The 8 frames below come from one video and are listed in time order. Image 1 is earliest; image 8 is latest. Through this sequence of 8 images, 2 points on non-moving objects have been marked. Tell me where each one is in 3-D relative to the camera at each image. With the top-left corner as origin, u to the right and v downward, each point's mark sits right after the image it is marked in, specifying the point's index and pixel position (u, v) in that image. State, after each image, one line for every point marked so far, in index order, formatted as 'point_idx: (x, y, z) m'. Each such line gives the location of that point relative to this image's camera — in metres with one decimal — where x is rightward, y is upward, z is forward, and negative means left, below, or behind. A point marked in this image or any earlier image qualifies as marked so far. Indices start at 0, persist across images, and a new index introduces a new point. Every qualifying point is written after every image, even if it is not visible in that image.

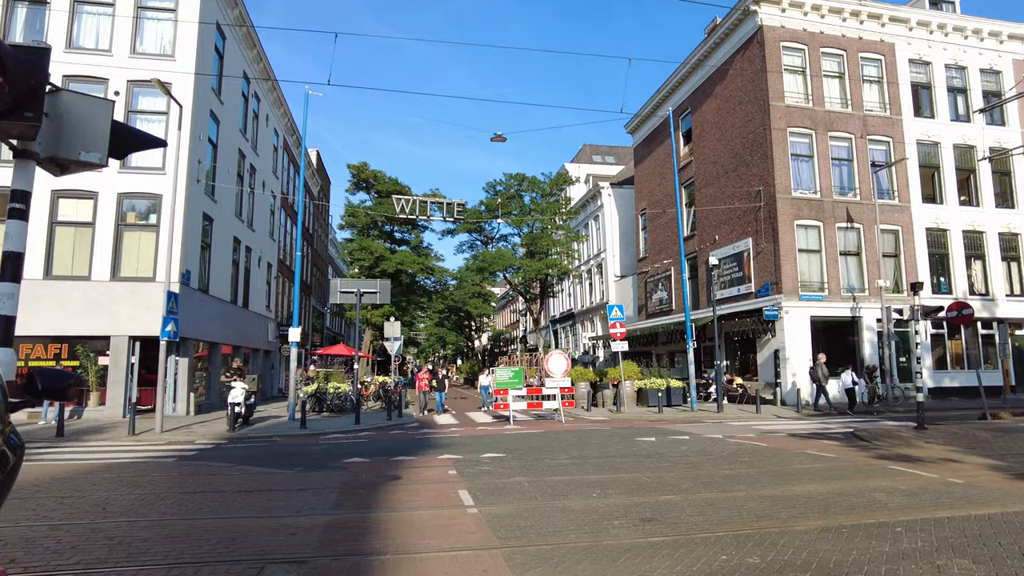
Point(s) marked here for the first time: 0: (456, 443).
0: (-1.0, -2.9, +12.7) m
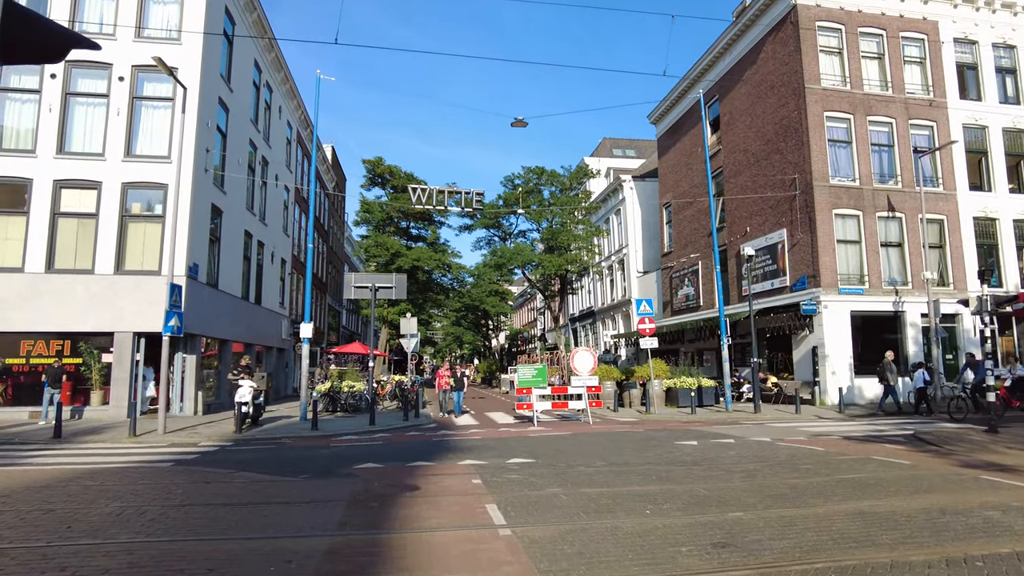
0: (-0.6, -2.7, +11.6) m
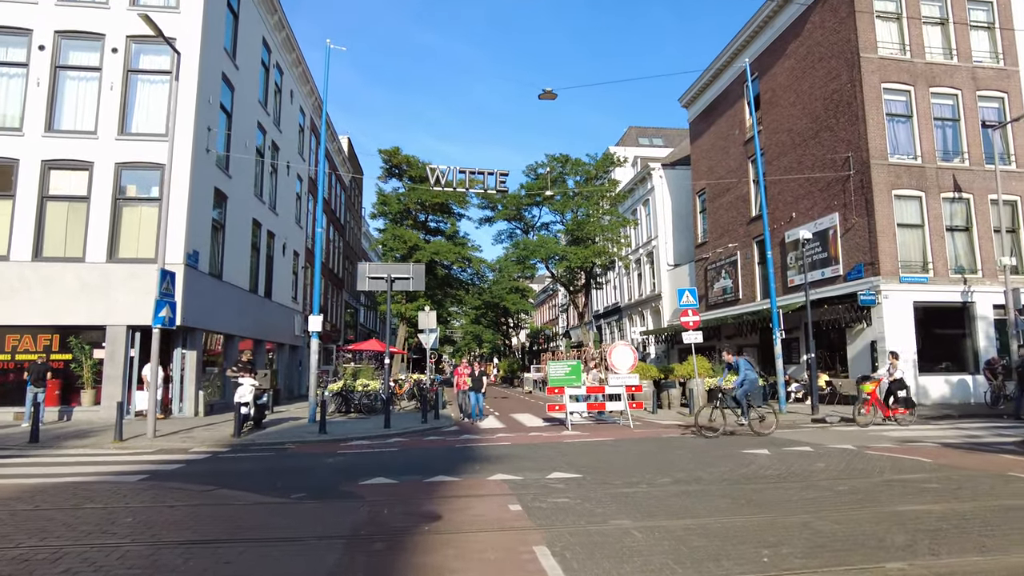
0: (0.0, -2.4, +9.9) m
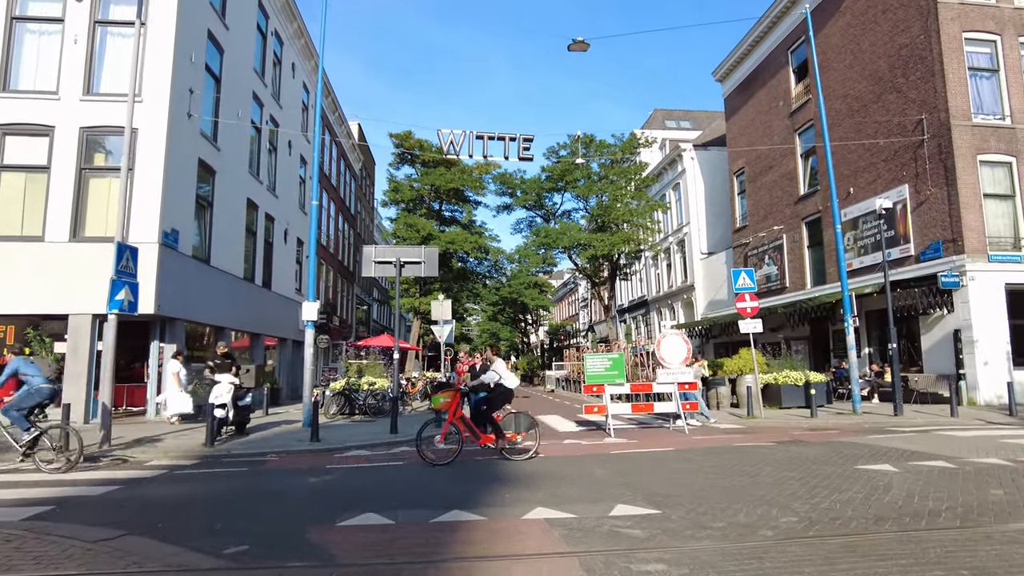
0: (+0.4, -2.1, +7.5) m
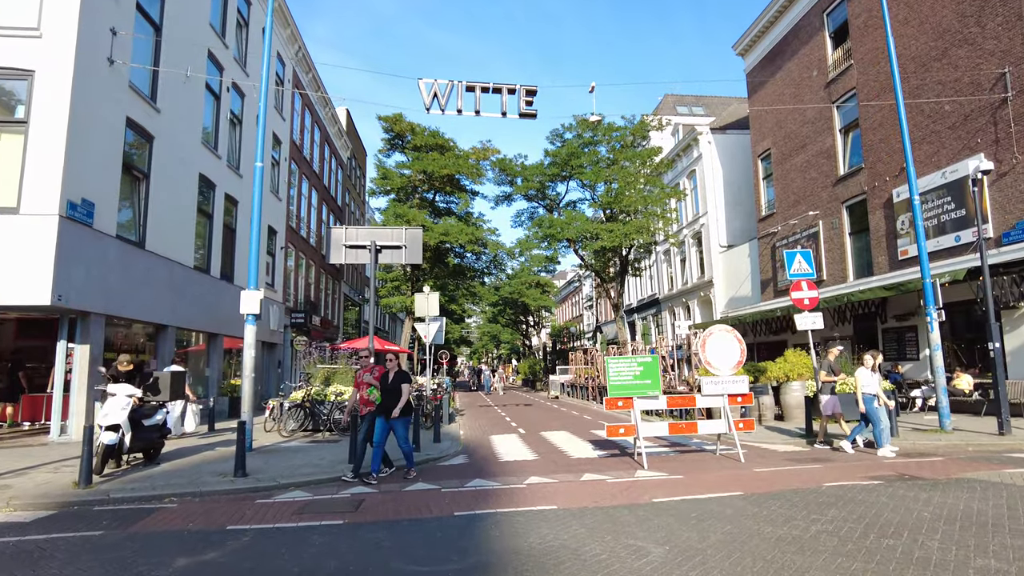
0: (+0.4, -1.8, +4.4) m
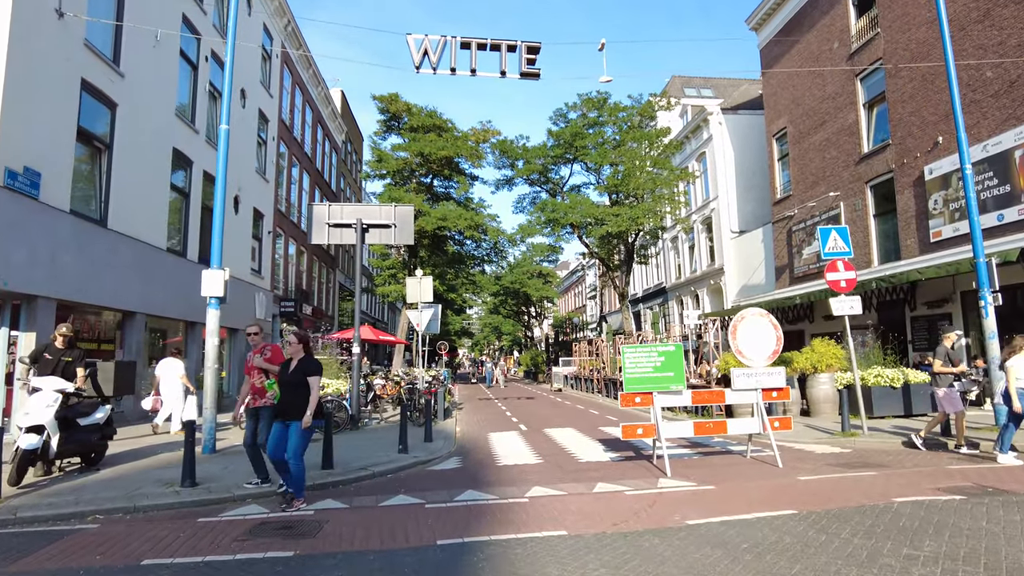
0: (+0.3, -1.6, +3.1) m
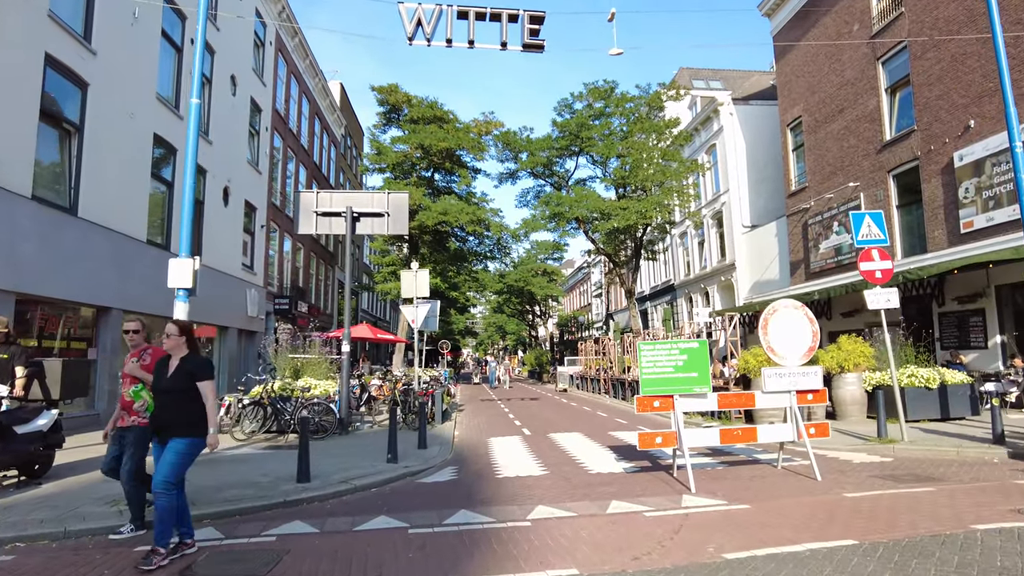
0: (+0.3, -1.4, +2.1) m
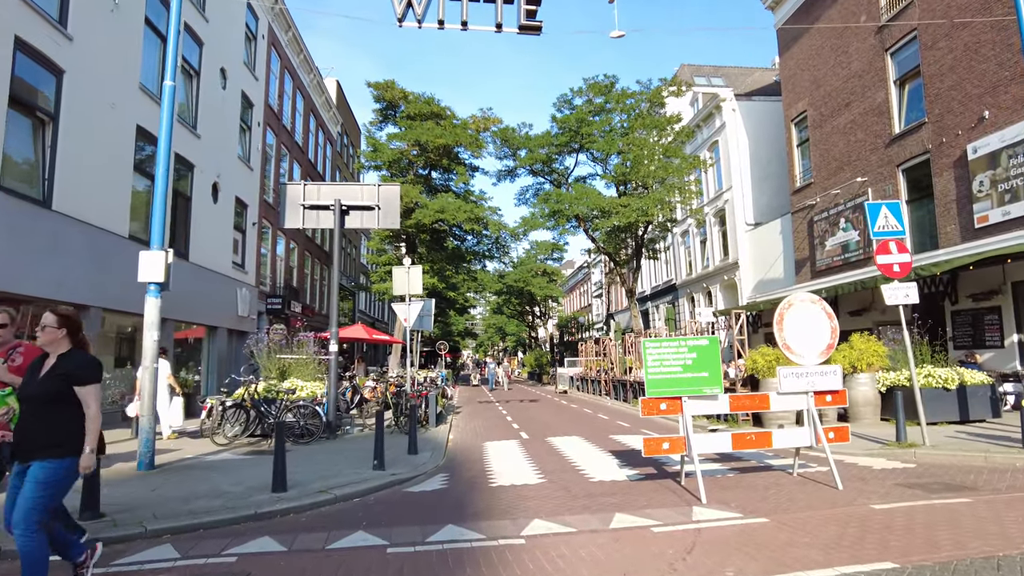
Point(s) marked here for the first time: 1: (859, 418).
0: (+0.3, -1.3, +1.5) m
1: (+6.2, -2.3, +12.1) m
